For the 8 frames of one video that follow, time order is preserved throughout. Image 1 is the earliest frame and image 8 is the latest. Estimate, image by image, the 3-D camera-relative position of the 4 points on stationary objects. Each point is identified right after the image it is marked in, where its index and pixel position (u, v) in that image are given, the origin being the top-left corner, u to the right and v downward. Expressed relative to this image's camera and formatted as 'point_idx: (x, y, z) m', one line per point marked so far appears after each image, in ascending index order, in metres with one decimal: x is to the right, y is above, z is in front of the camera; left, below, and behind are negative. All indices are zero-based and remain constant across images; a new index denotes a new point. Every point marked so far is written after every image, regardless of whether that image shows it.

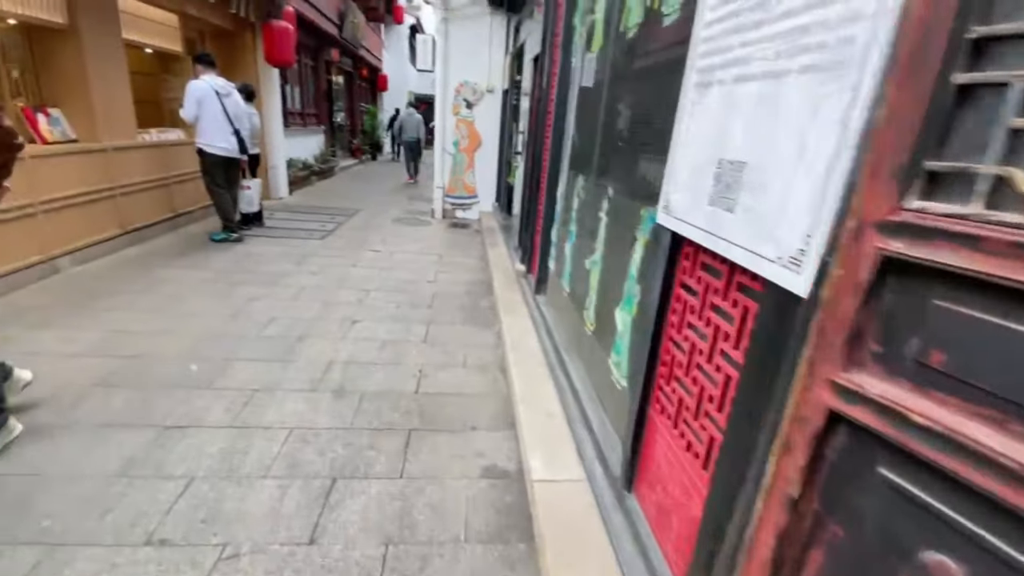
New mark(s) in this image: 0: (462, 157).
0: (-0.9, +2.3, +8.3) m
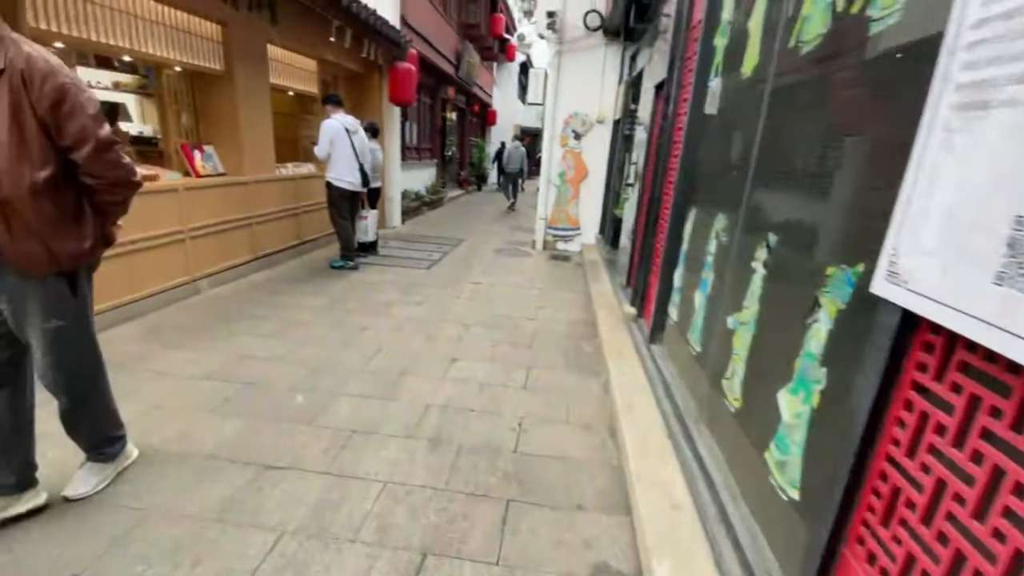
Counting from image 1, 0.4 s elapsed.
0: (+0.9, +1.7, +8.1) m
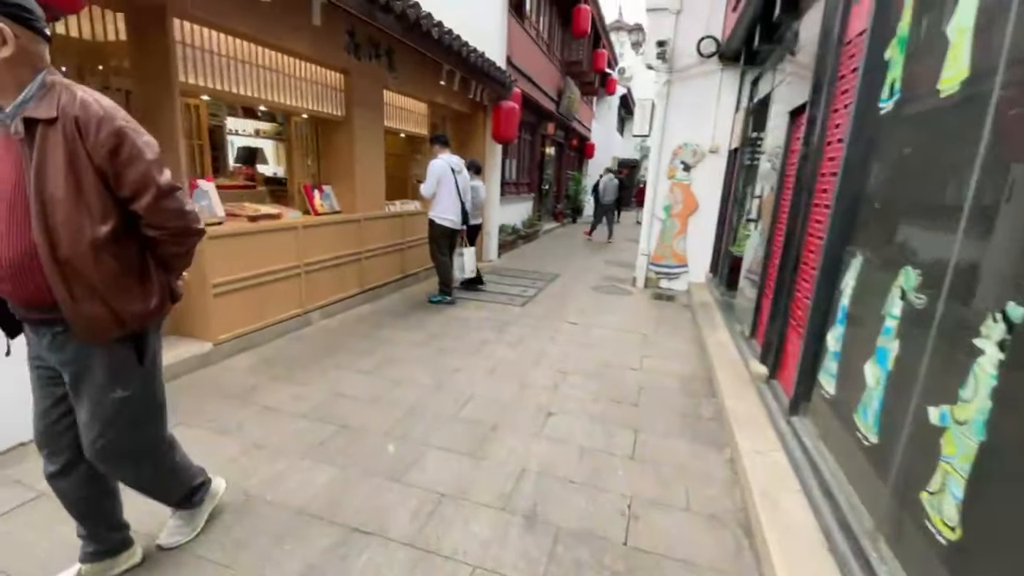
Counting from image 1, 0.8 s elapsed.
0: (+2.6, +1.0, +7.6) m
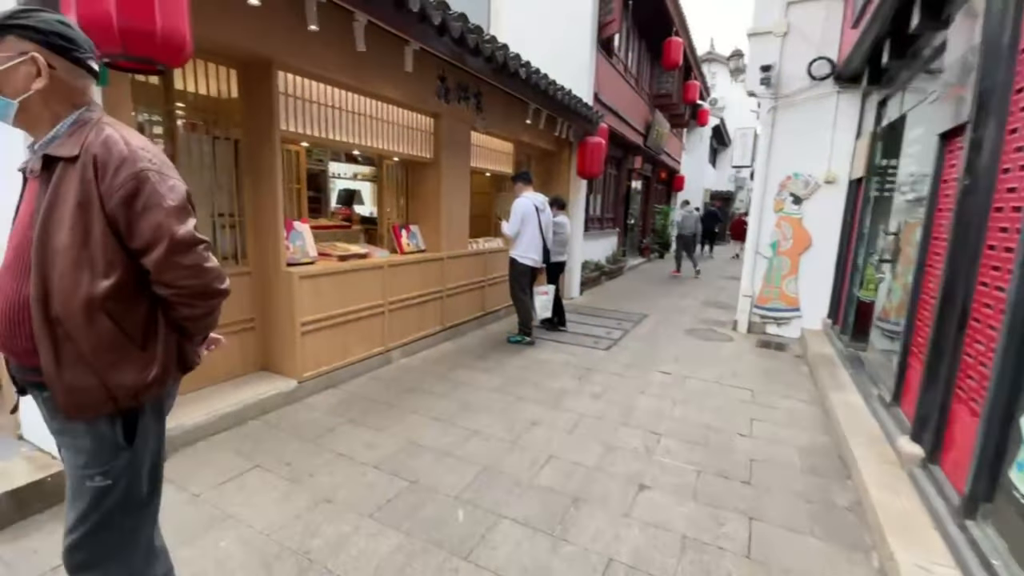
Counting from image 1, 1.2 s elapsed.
0: (+3.9, +0.4, +6.7) m
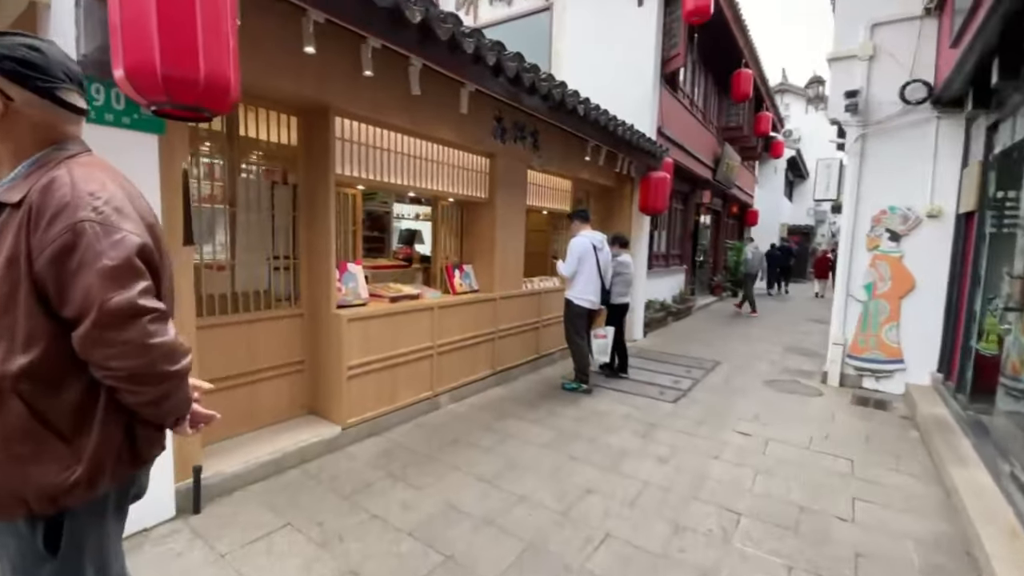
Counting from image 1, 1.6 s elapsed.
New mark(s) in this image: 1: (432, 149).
0: (+4.6, -0.2, +5.9) m
1: (-0.8, +1.4, +4.6) m
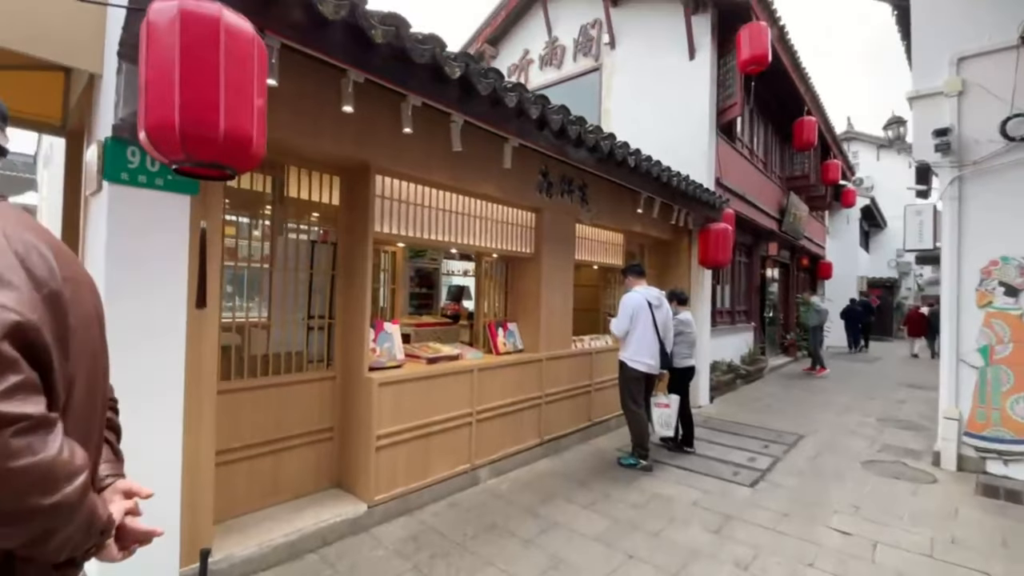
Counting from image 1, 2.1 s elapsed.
0: (+5.2, -0.9, +5.0) m
1: (-0.3, +0.8, +4.5) m
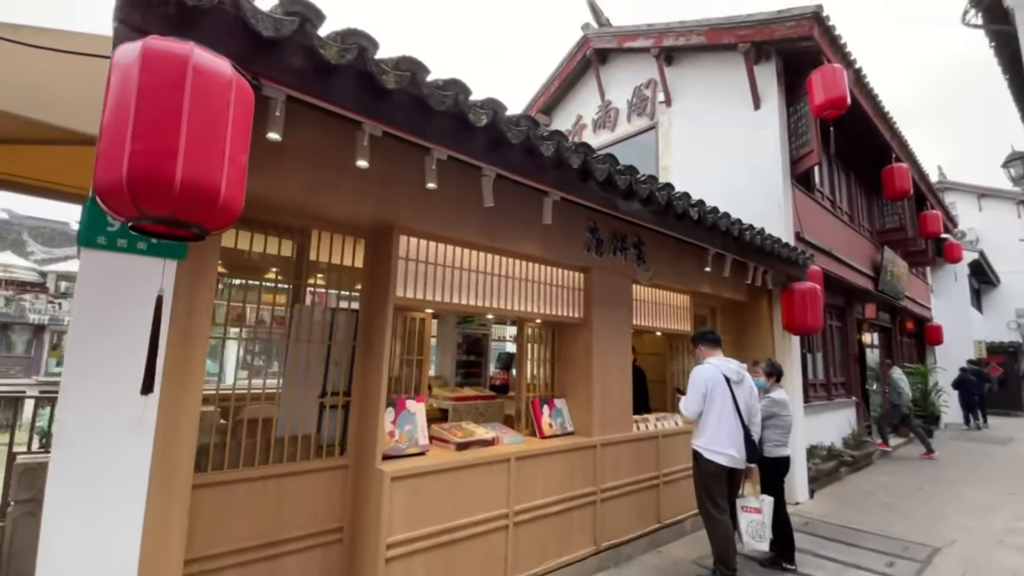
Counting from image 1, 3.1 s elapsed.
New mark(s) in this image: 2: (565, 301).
0: (+5.6, -1.5, +3.5) m
1: (0.0, +0.2, +4.0) m
2: (+0.5, -0.1, +4.3) m
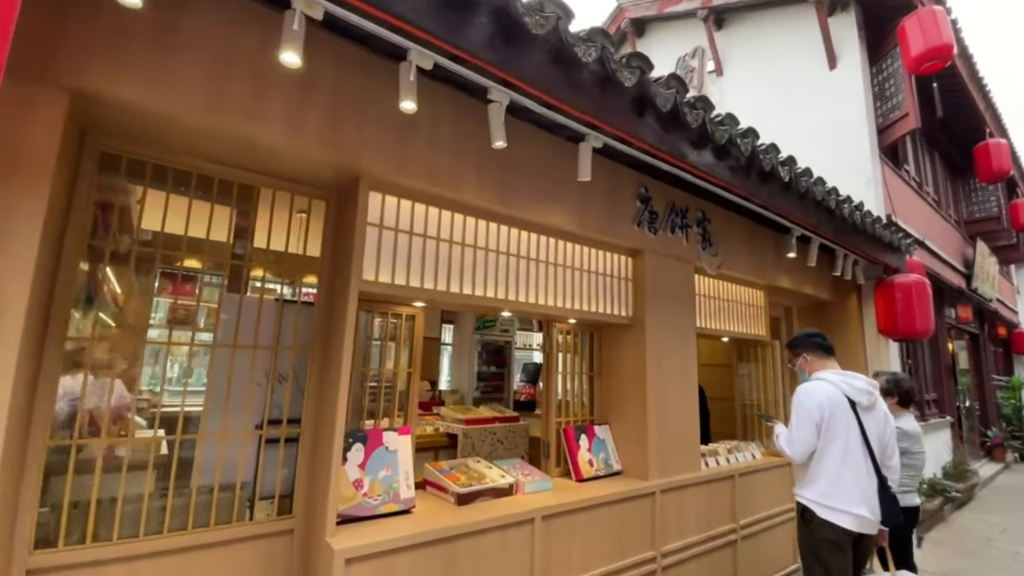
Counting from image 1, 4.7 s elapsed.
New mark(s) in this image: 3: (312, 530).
0: (+5.7, -1.3, +2.1) m
1: (+0.2, +0.3, +3.0) m
2: (+0.6, 0.0, +3.2) m
3: (-0.9, -1.1, +2.1) m
